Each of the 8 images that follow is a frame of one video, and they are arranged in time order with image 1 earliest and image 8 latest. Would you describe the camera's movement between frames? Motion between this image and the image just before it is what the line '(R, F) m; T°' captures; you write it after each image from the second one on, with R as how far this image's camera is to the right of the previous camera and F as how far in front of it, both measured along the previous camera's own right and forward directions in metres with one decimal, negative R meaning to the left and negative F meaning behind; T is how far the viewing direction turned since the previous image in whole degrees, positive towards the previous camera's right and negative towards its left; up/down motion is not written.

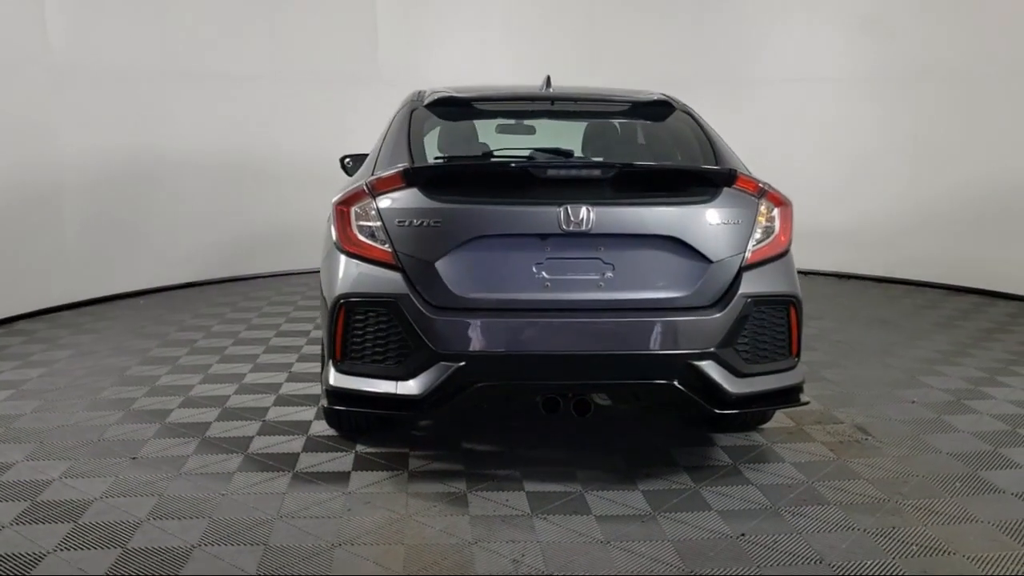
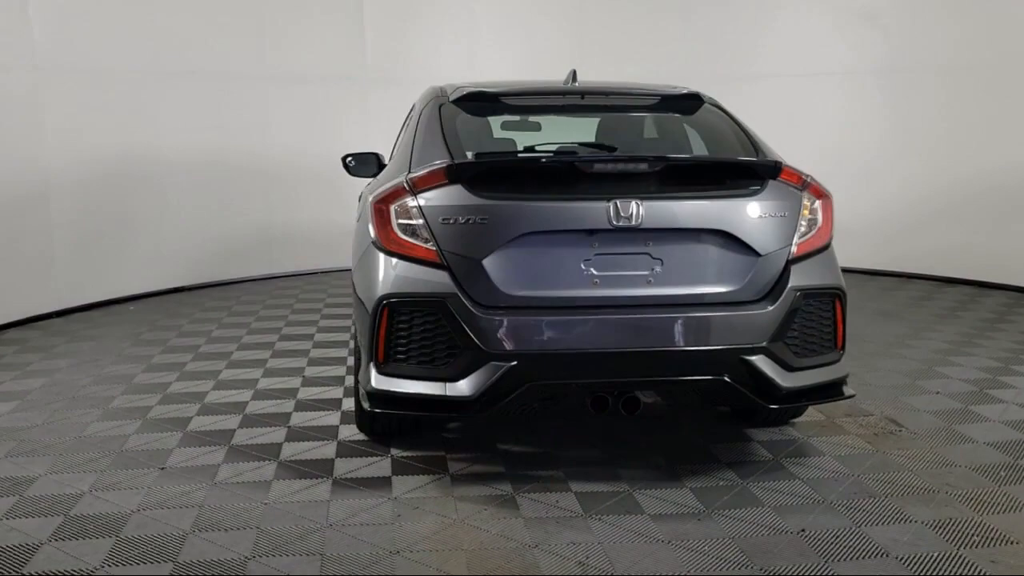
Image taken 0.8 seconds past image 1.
(-0.3, +0.1) m; +2°
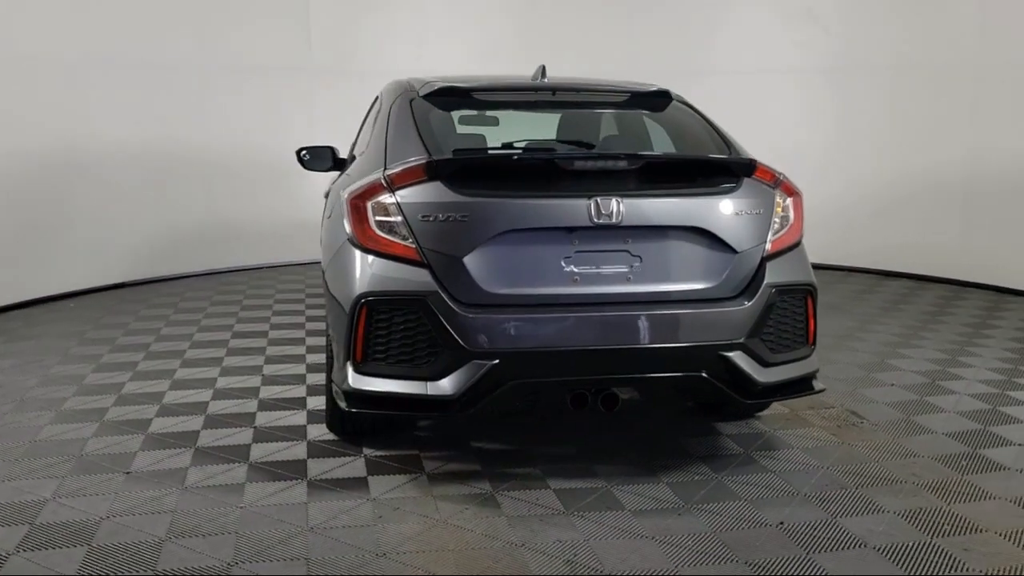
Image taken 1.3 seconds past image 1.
(-0.1, 0.0) m; +4°
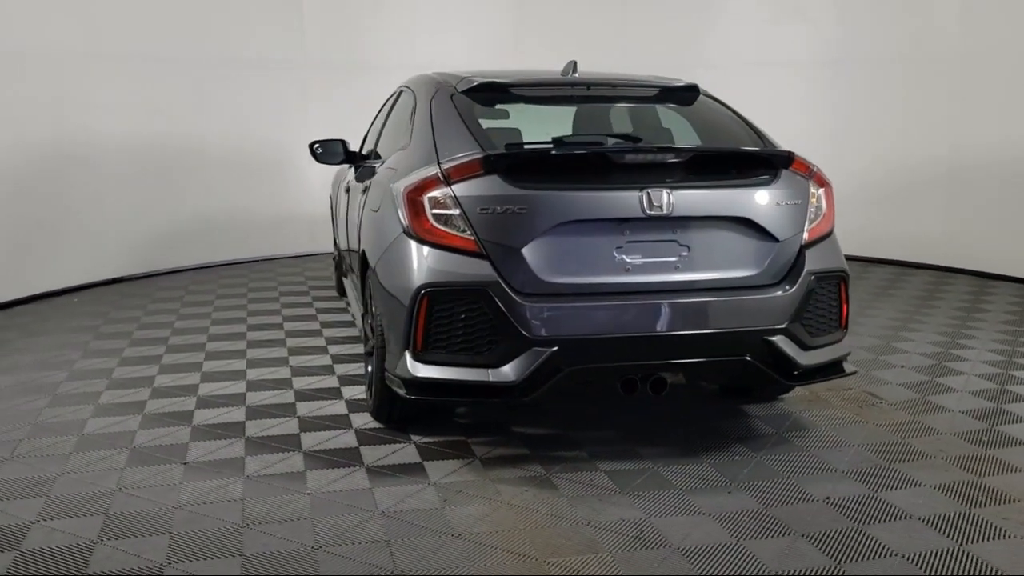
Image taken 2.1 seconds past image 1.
(-0.3, -0.1) m; +2°
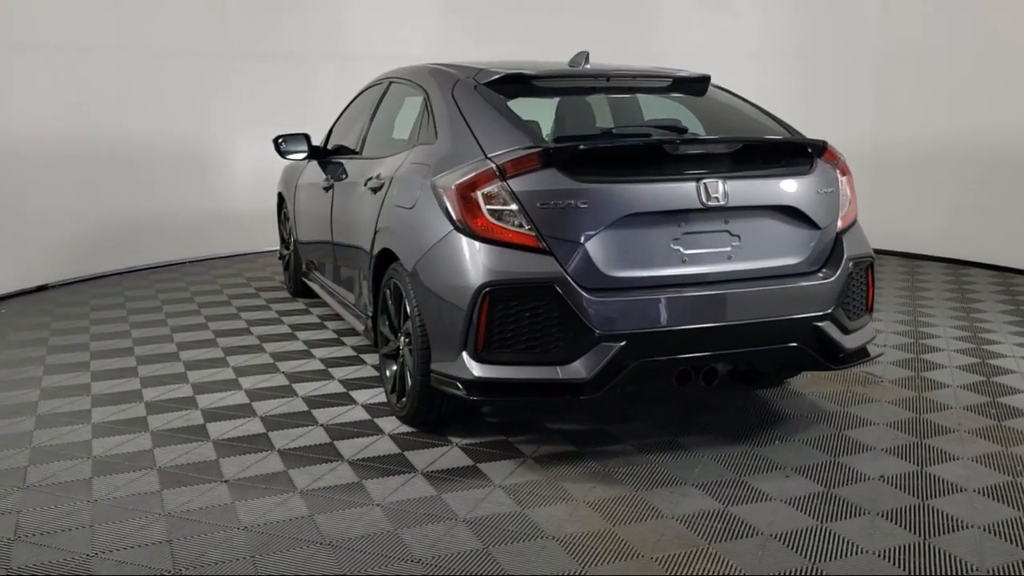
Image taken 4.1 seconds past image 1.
(-0.6, +0.1) m; +8°
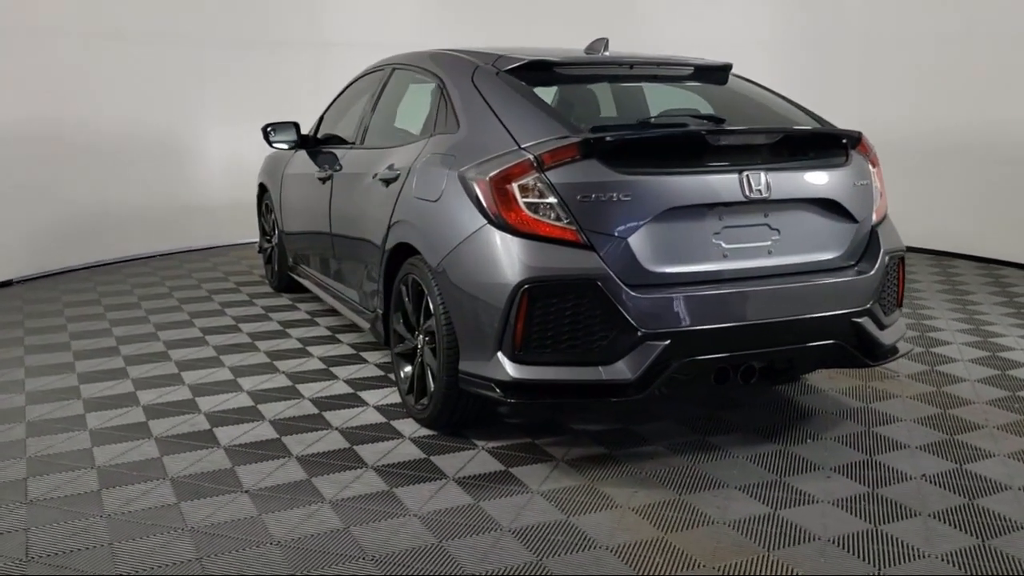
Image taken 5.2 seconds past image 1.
(-0.3, +0.1) m; +3°
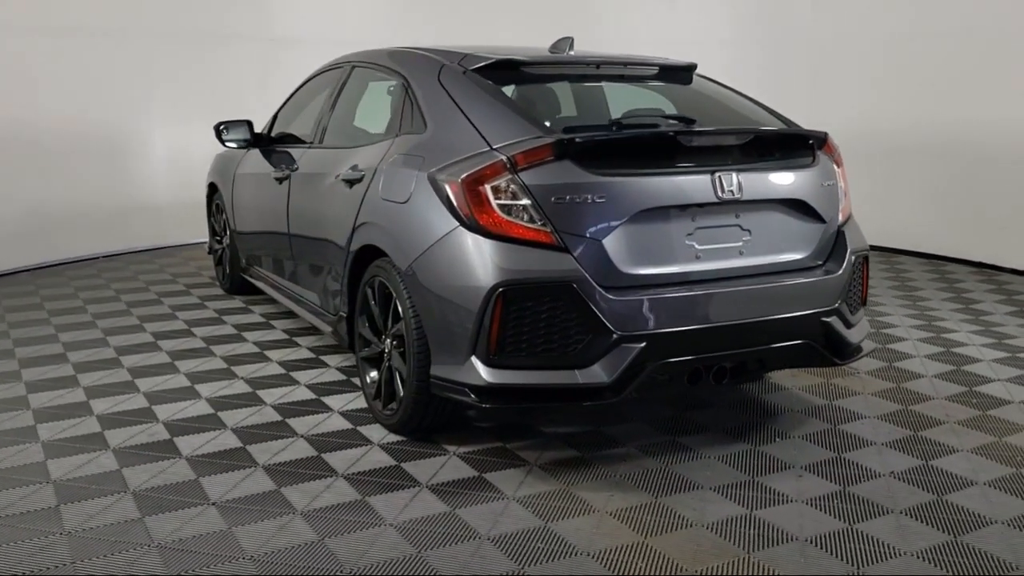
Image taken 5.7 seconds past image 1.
(-0.1, 0.0) m; +4°
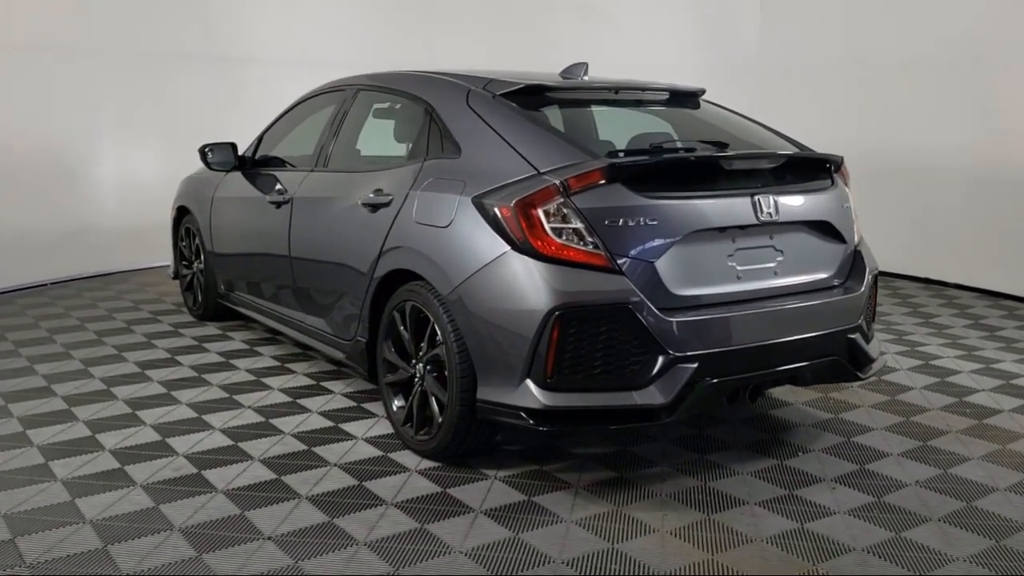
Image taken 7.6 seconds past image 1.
(-0.4, 0.0) m; +6°
